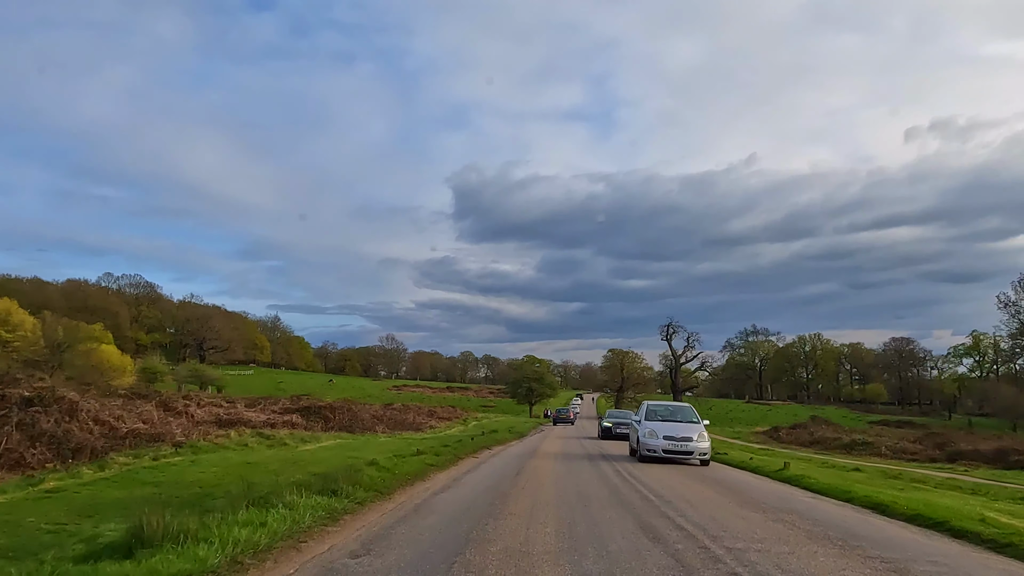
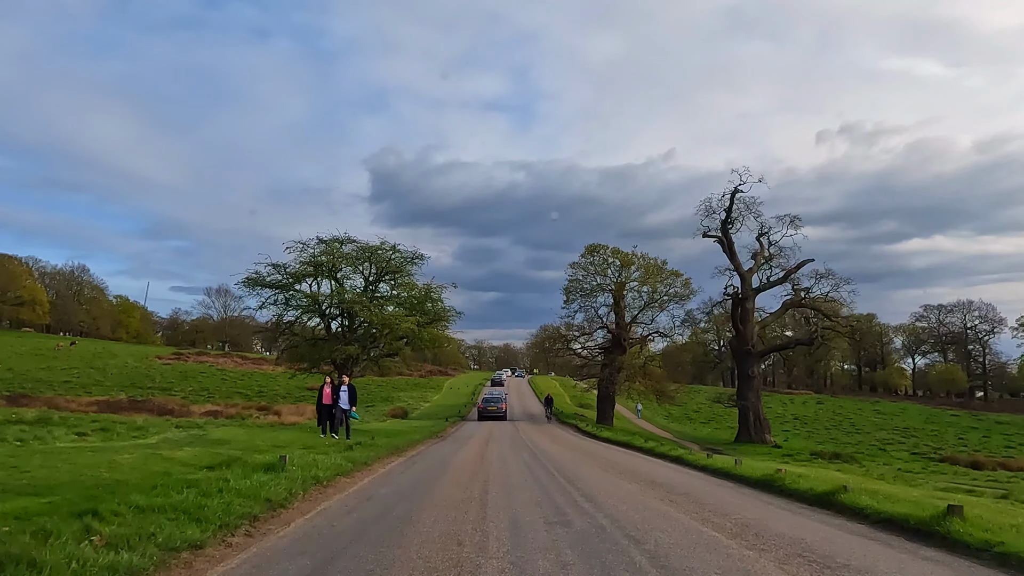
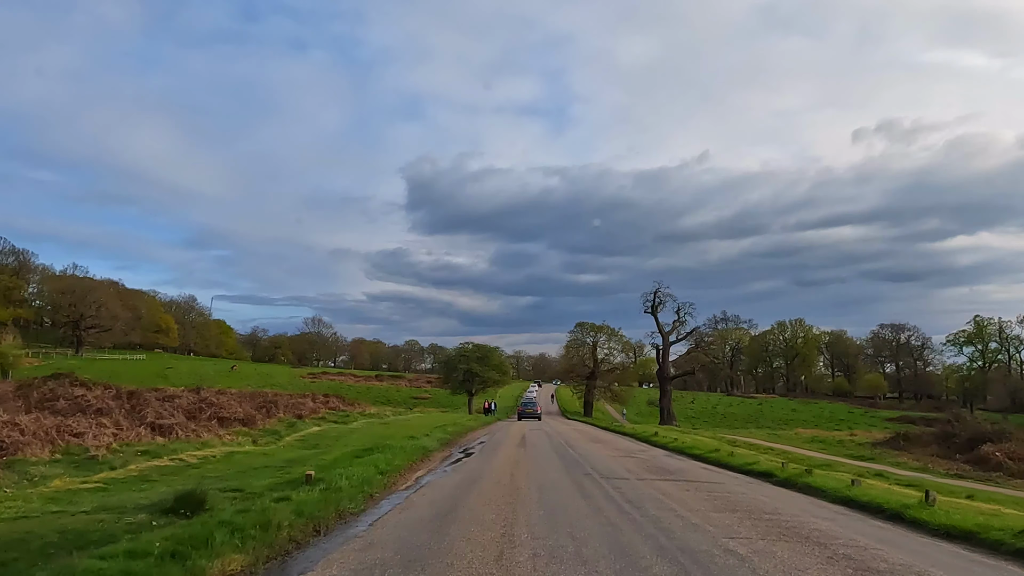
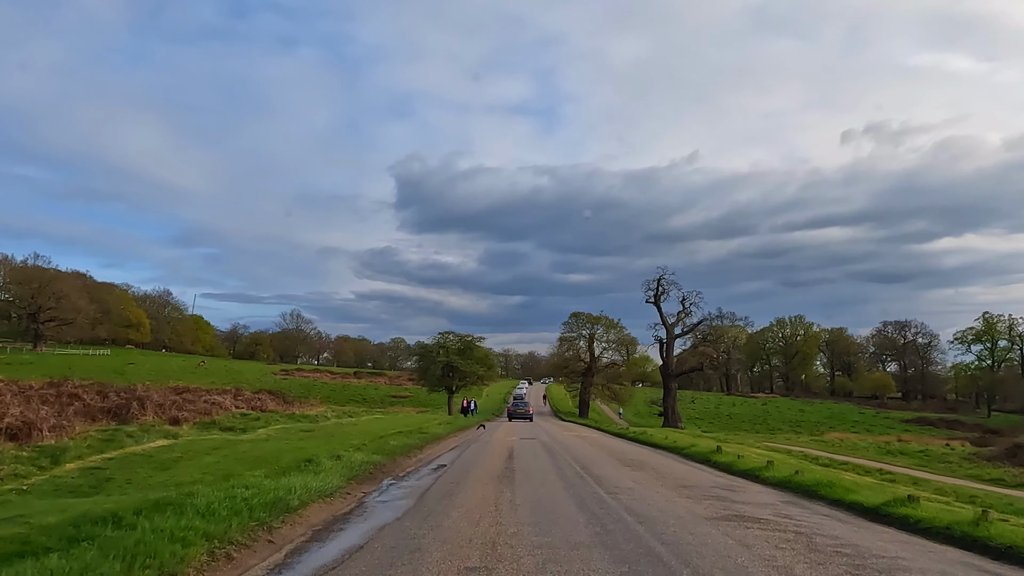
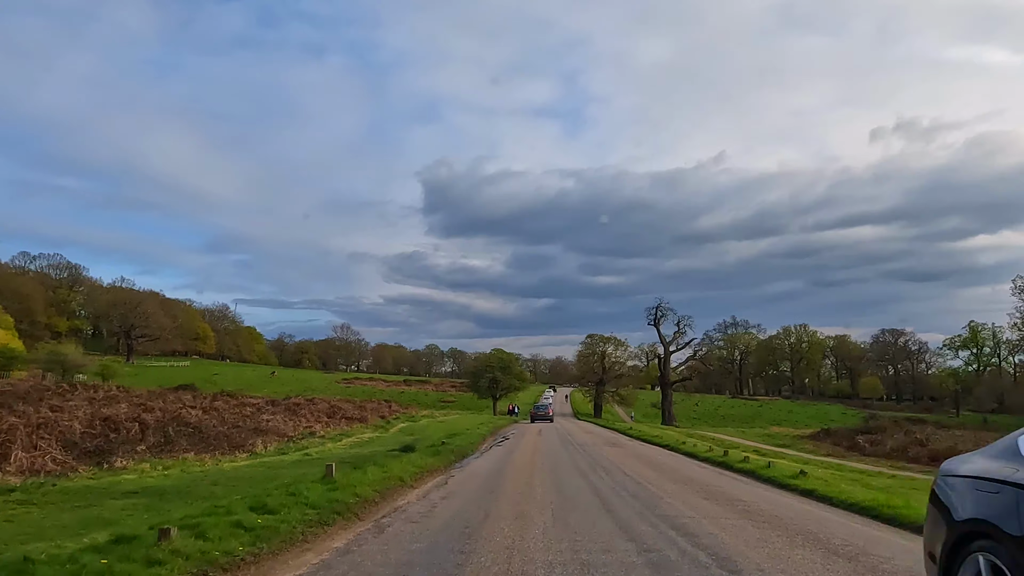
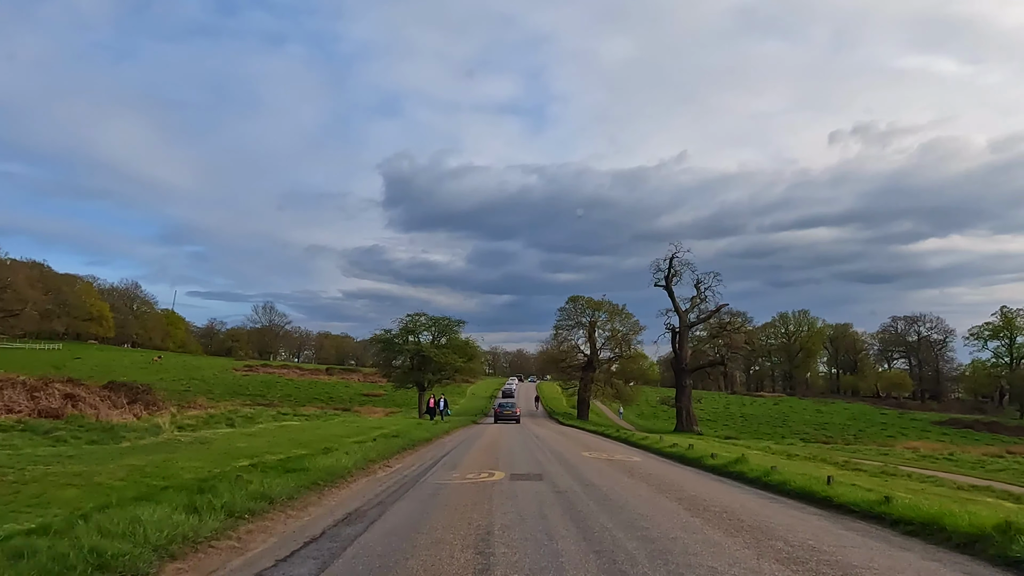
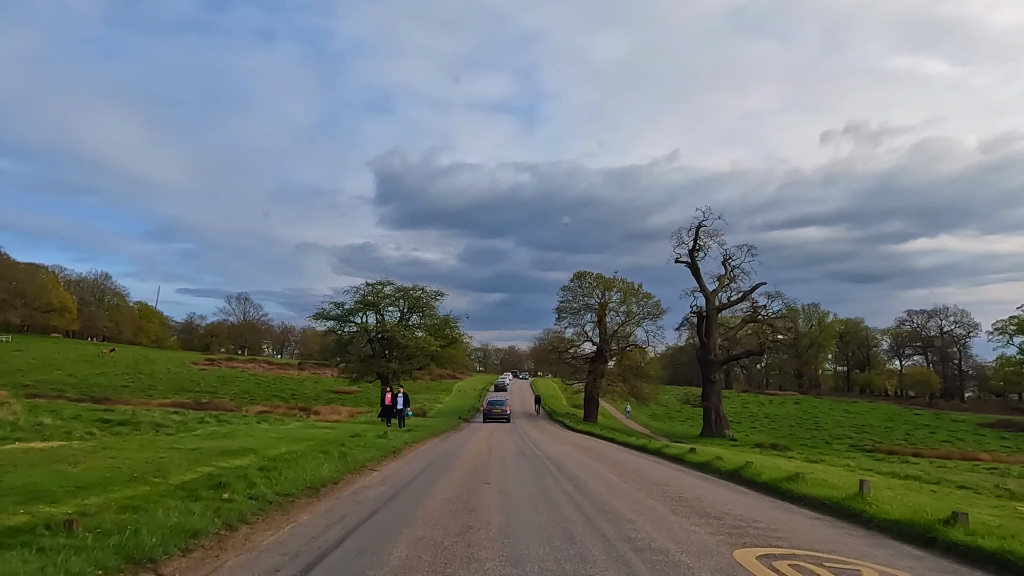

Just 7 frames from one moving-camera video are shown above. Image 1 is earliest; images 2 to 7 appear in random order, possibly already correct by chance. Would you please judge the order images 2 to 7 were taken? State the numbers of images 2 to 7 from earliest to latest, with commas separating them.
5, 3, 4, 6, 7, 2
